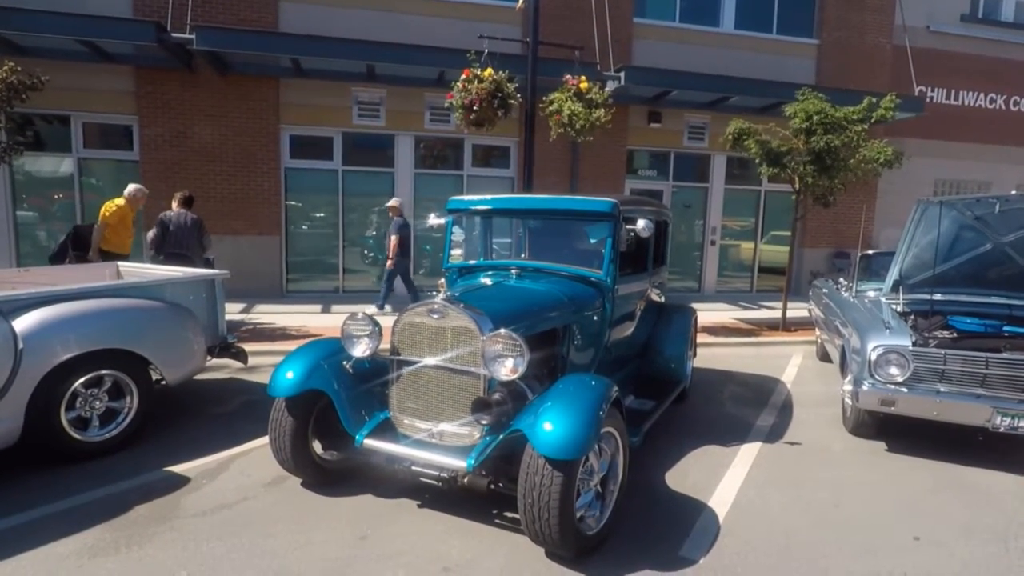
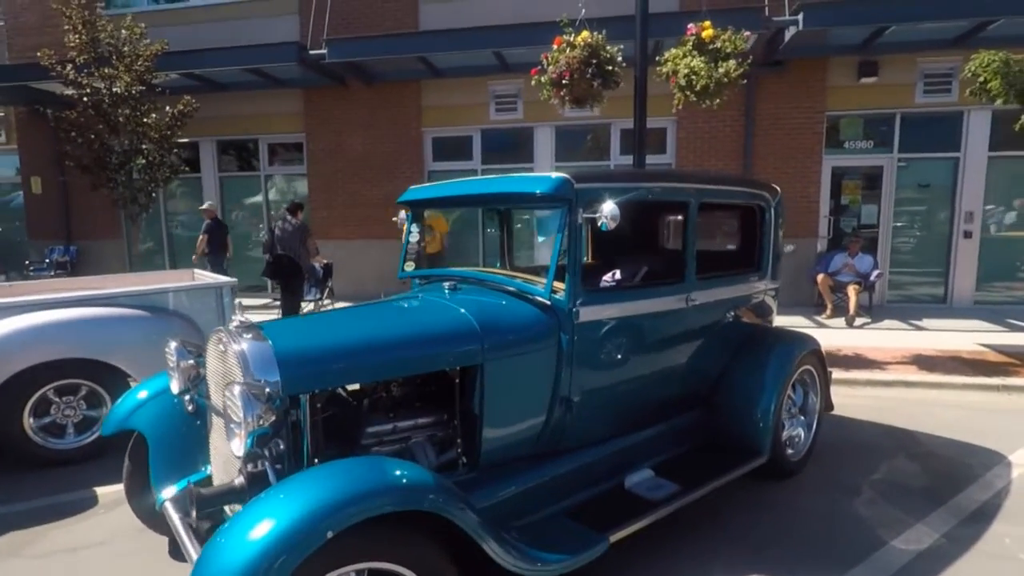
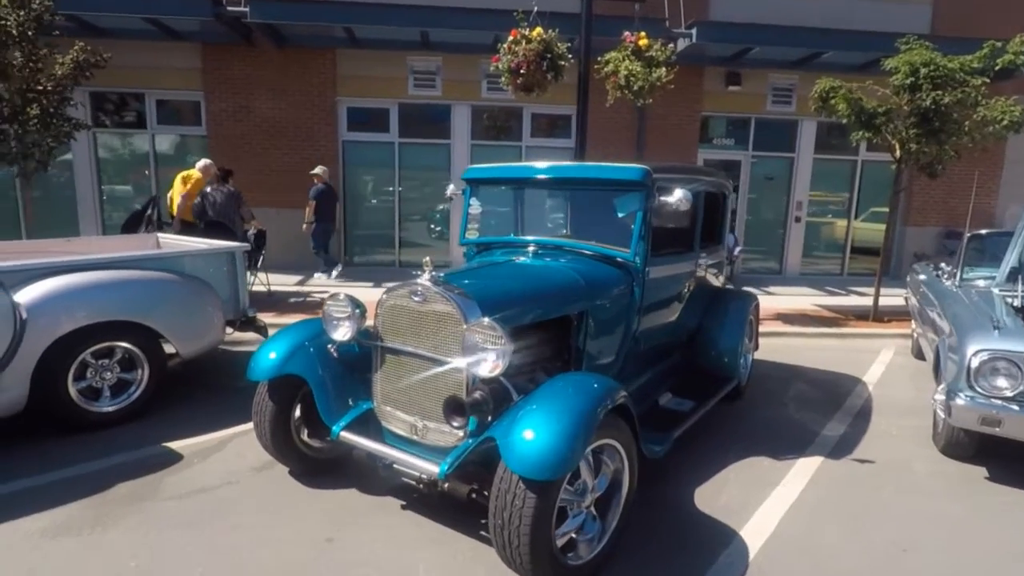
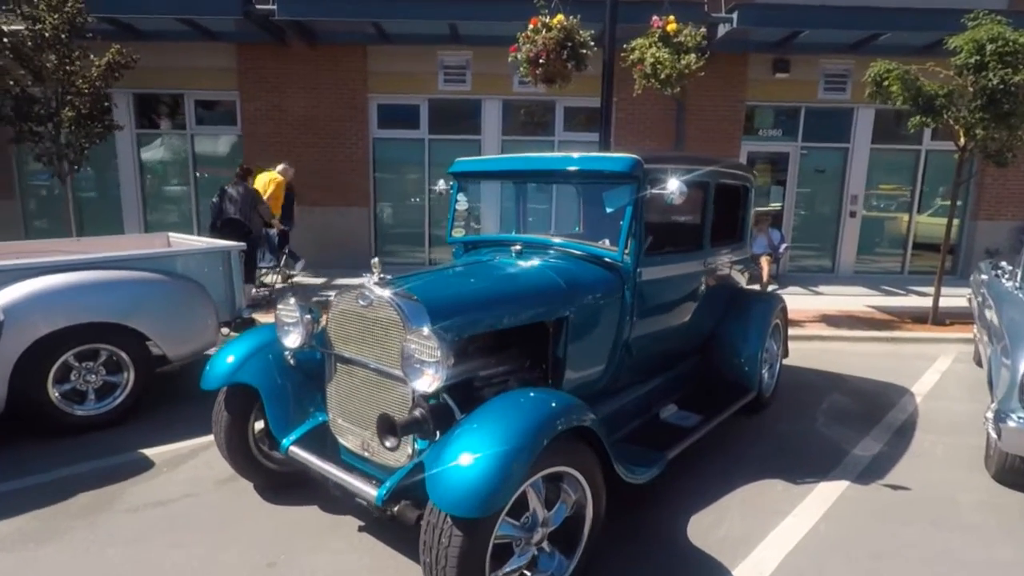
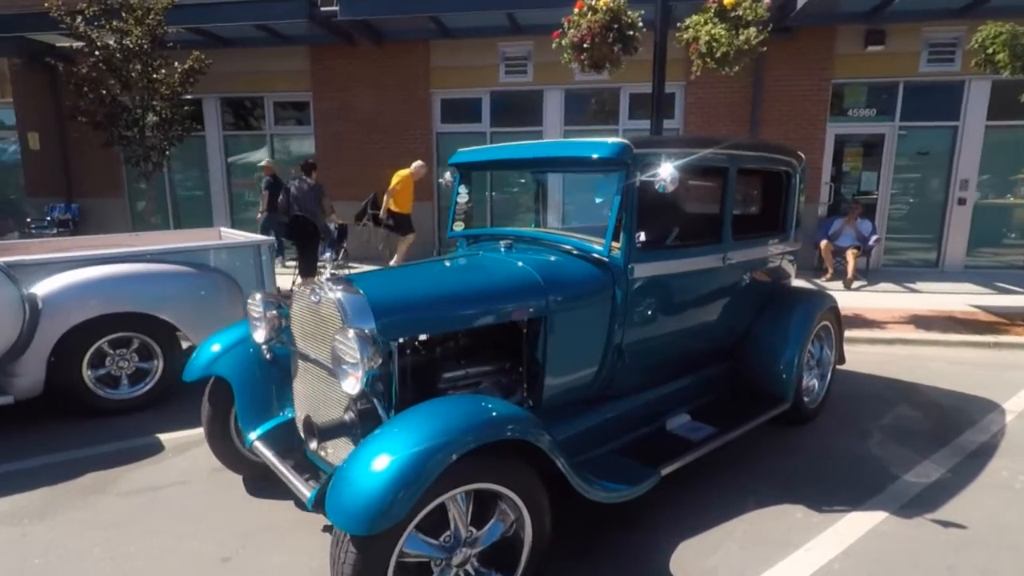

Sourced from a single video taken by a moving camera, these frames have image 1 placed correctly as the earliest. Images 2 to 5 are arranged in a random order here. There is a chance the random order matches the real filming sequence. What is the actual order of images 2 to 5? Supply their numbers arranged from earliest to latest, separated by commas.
3, 4, 5, 2
